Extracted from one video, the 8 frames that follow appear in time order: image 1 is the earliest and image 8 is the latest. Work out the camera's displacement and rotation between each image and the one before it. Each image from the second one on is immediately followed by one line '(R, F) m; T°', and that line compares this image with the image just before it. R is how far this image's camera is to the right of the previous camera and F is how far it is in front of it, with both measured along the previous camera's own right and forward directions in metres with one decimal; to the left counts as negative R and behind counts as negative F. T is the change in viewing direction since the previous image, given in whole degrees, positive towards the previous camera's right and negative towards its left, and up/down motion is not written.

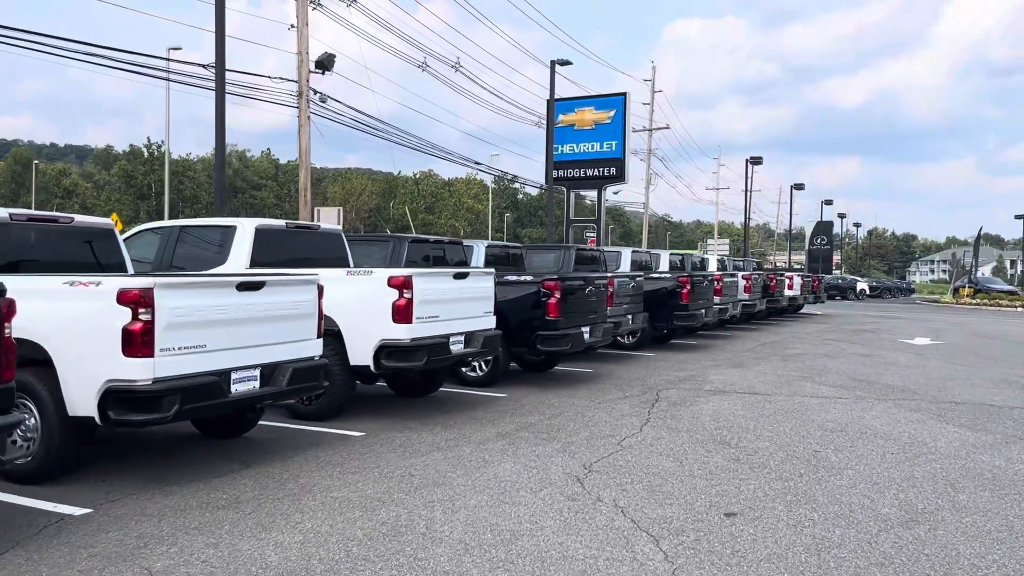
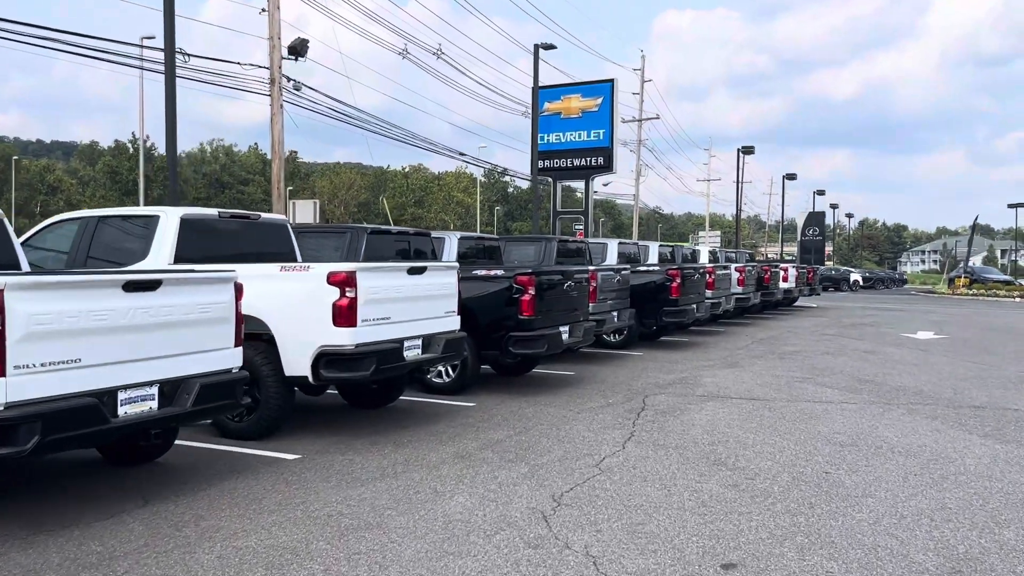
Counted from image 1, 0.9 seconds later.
(+0.2, +1.0) m; +1°
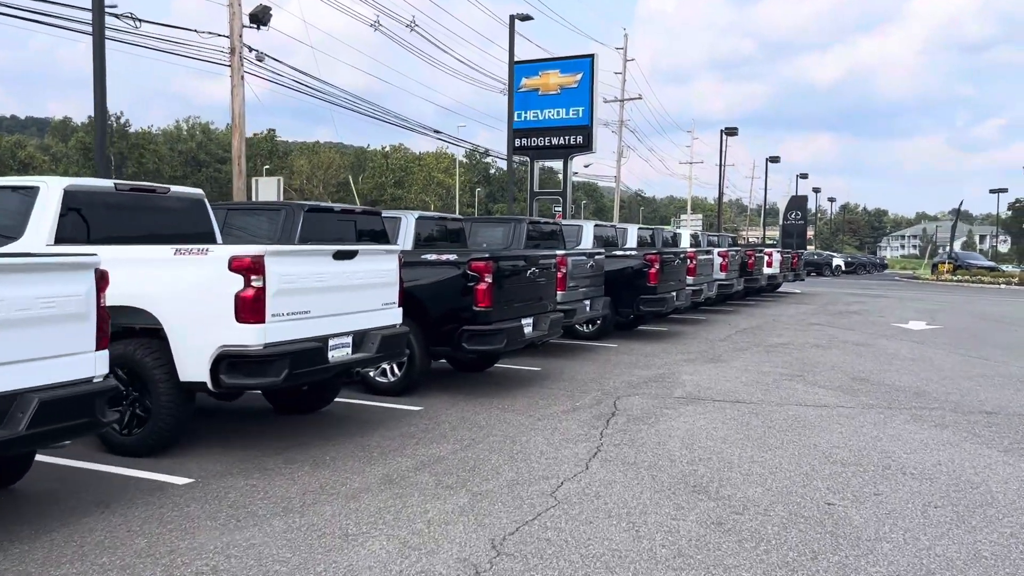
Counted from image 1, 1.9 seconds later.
(+0.2, +1.1) m; +1°
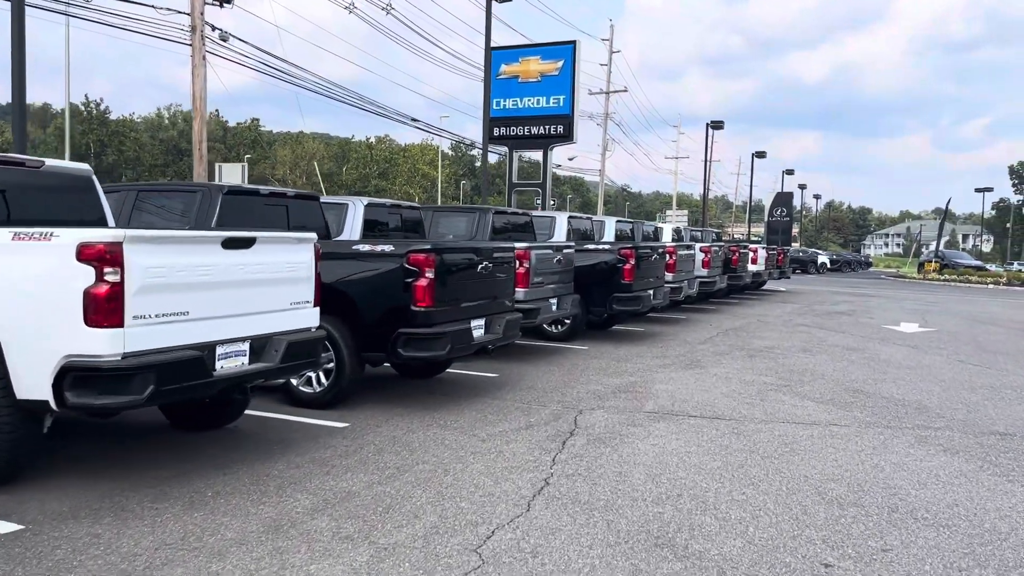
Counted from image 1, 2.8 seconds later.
(+0.3, +1.1) m; +1°
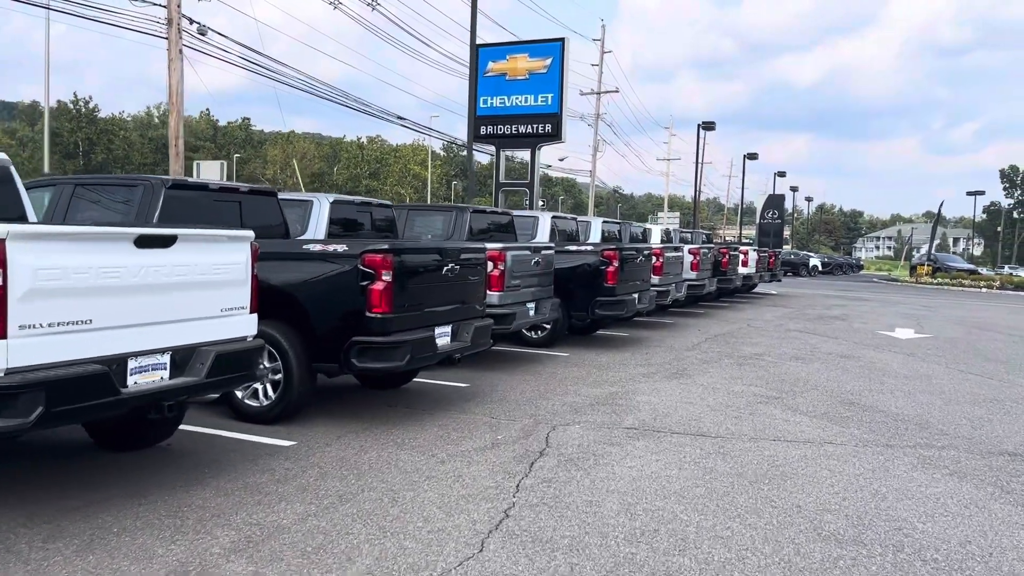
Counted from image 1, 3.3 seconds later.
(+0.2, +0.6) m; +1°
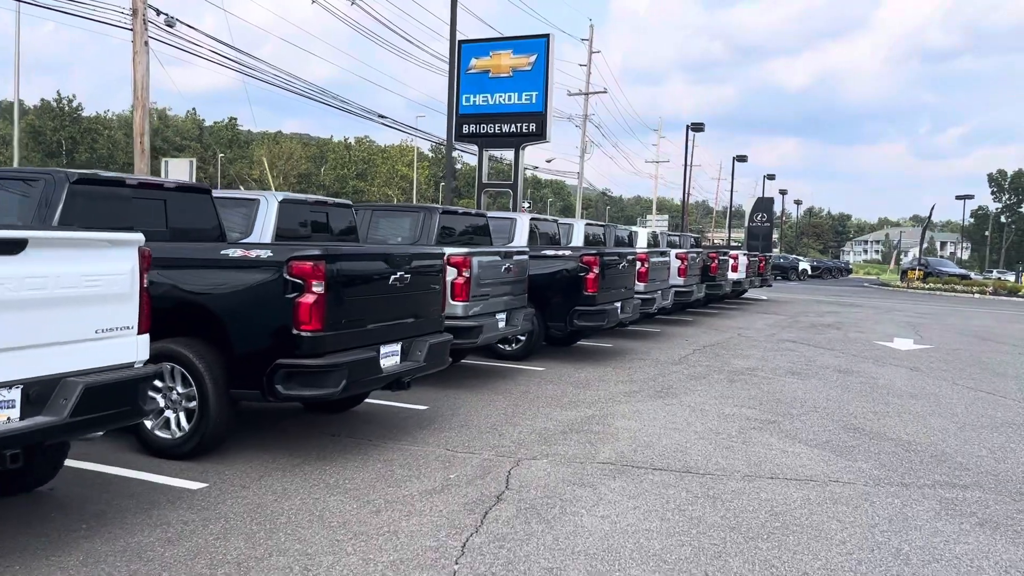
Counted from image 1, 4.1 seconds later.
(+0.2, +0.9) m; +1°
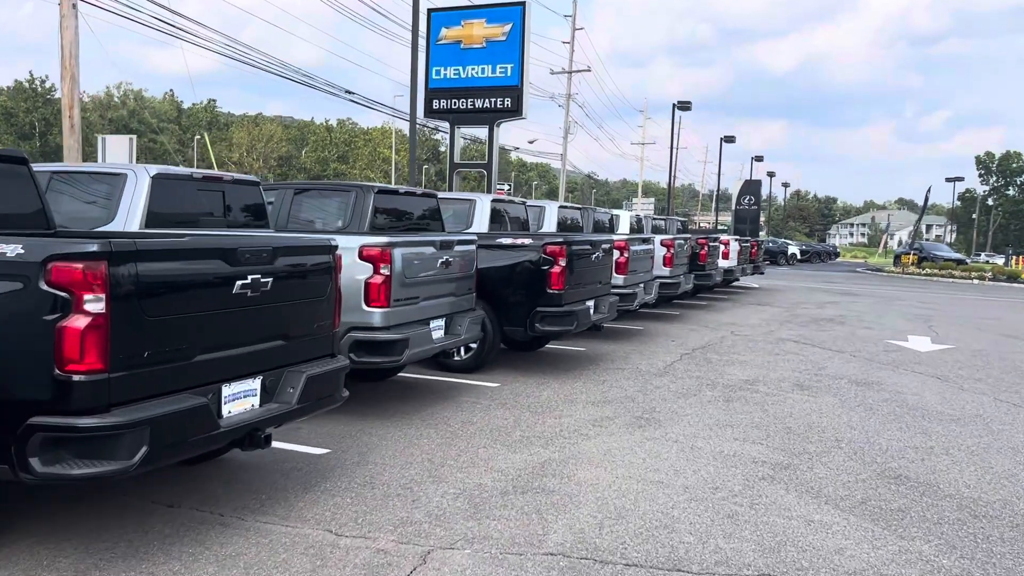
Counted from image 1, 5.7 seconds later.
(+0.4, +1.8) m; +1°
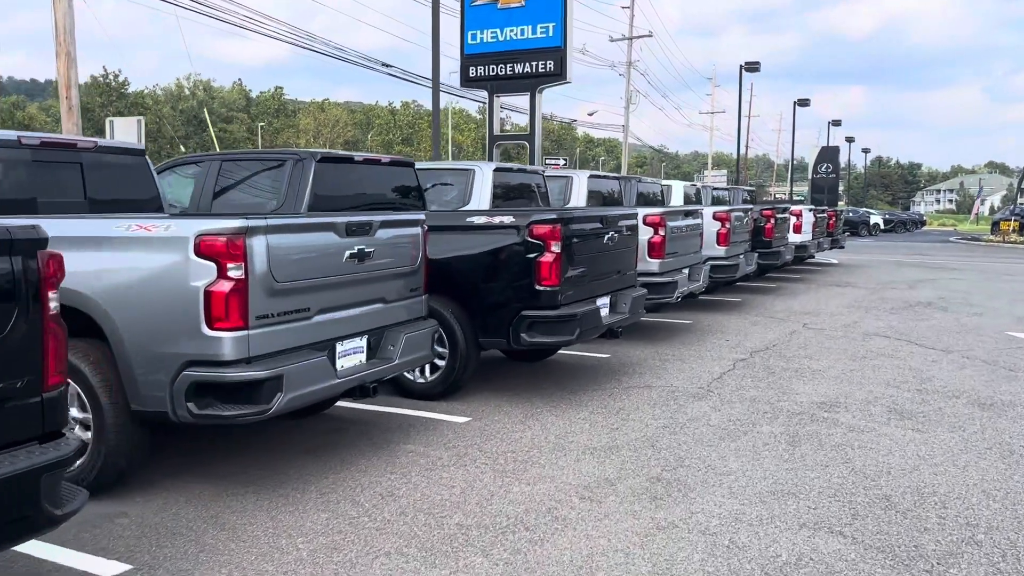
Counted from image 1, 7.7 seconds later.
(+0.6, +2.2) m; -5°
